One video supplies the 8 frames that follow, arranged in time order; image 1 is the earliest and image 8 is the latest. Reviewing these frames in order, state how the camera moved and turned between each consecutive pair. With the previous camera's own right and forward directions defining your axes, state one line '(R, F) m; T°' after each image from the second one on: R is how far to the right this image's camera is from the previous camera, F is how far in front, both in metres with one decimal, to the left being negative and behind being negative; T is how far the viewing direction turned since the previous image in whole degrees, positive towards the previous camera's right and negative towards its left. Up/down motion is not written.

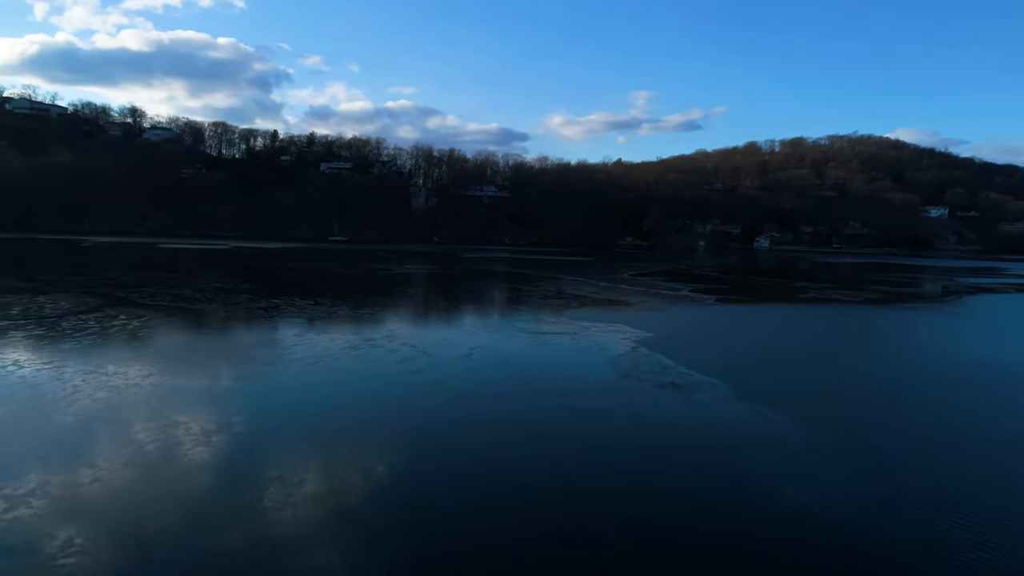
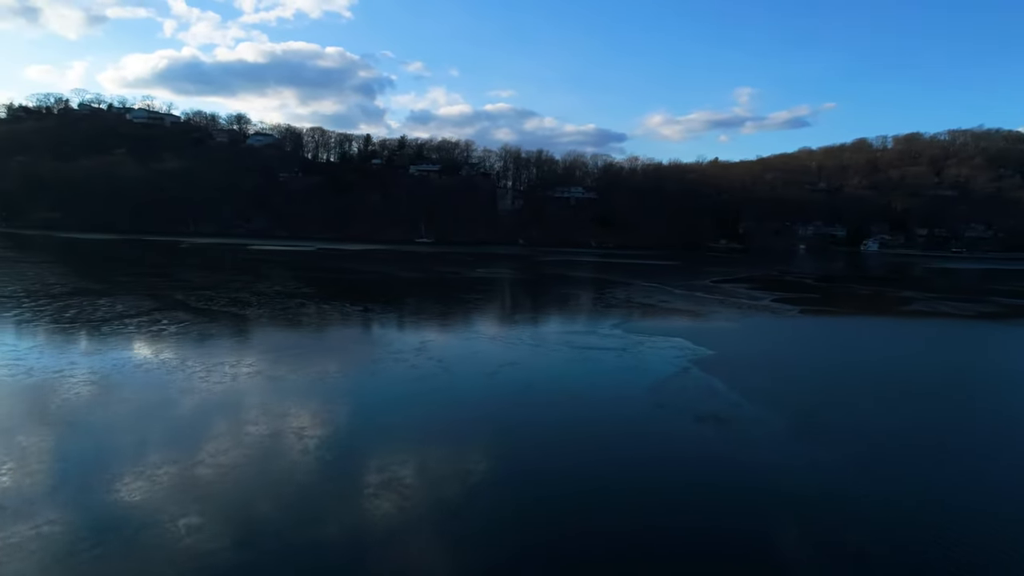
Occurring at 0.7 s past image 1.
(+0.3, +0.4) m; -8°
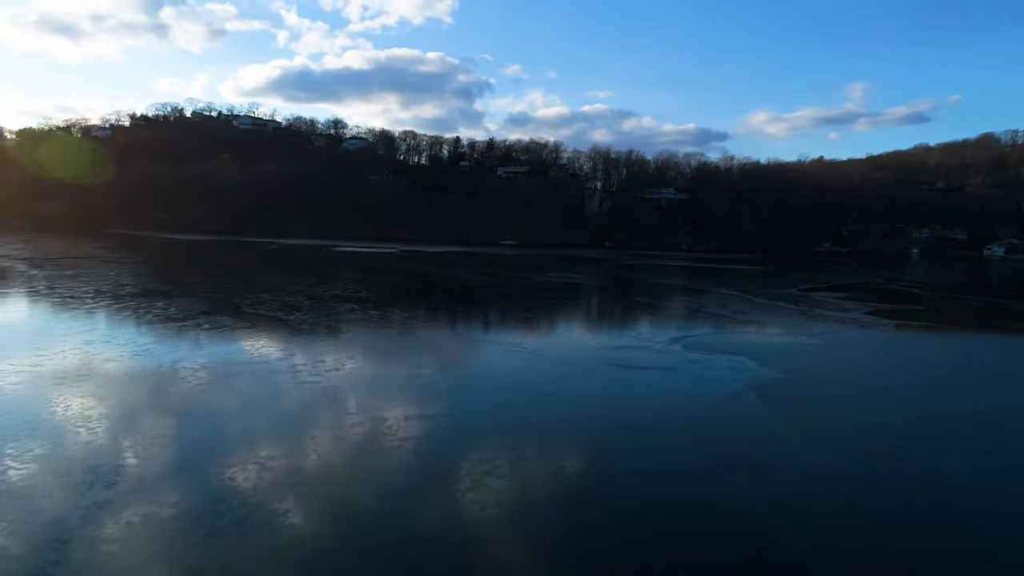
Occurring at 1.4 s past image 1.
(+0.3, +0.4) m; -8°
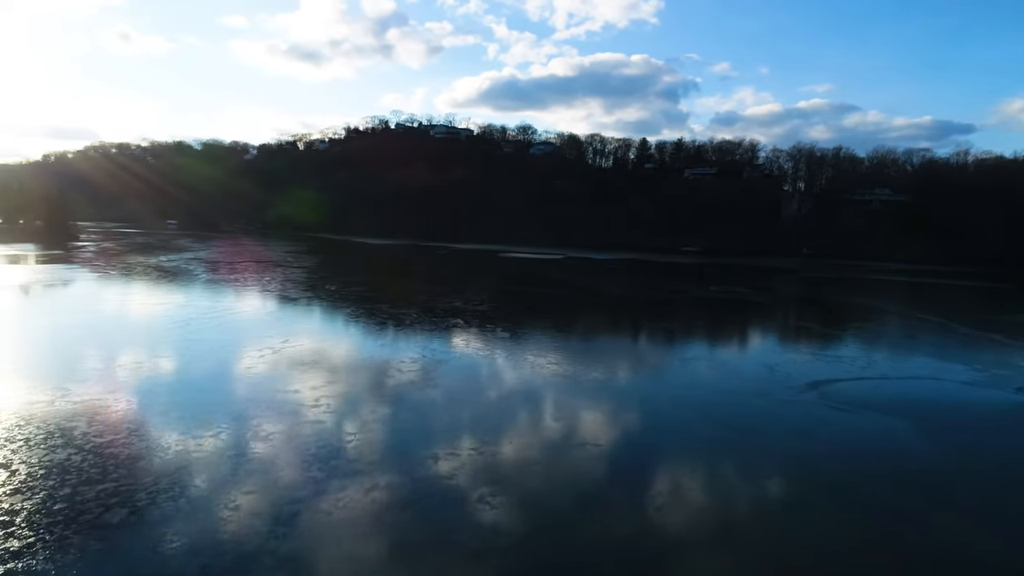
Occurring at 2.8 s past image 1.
(+0.6, +0.8) m; -16°
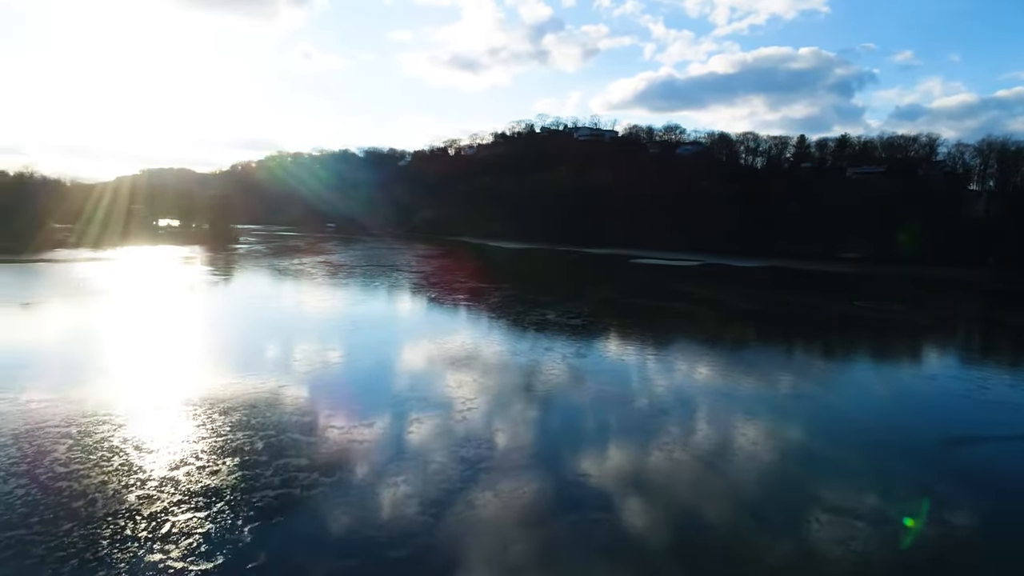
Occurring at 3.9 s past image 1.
(+0.5, +0.6) m; -12°
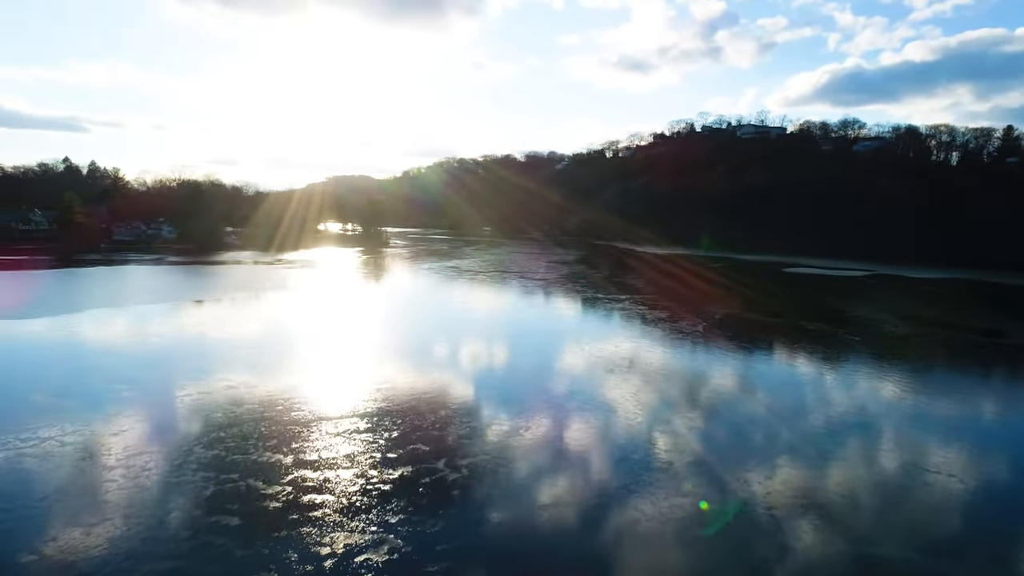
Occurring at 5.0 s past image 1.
(+0.5, +0.7) m; -13°
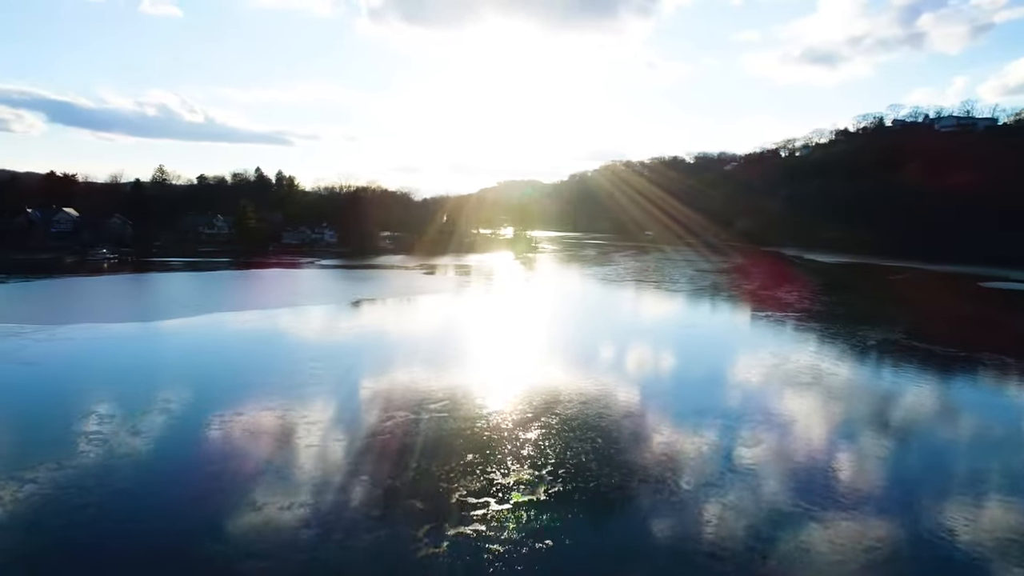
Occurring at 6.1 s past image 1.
(+0.5, +0.6) m; -13°
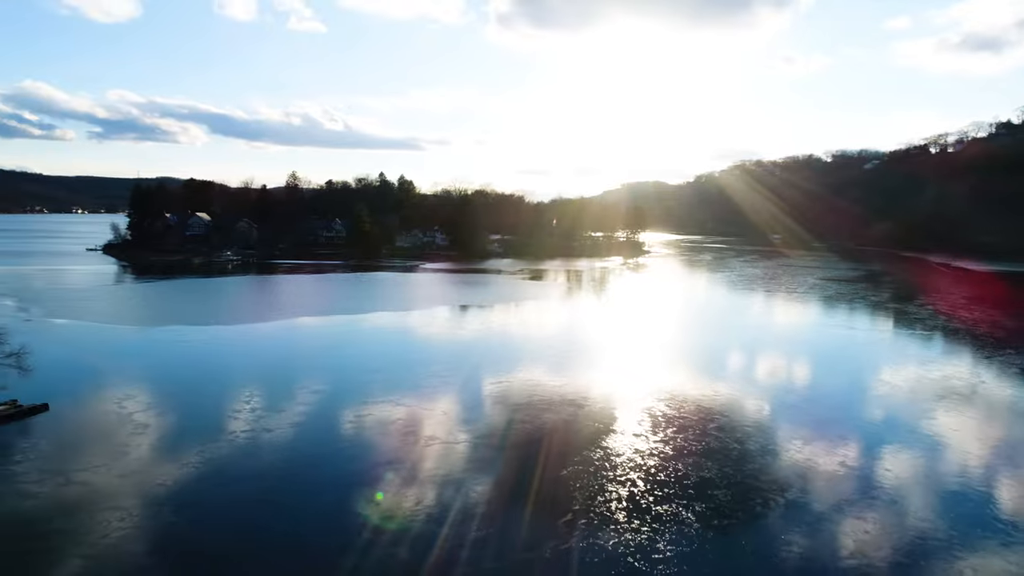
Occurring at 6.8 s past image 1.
(+0.4, +0.4) m; -10°
